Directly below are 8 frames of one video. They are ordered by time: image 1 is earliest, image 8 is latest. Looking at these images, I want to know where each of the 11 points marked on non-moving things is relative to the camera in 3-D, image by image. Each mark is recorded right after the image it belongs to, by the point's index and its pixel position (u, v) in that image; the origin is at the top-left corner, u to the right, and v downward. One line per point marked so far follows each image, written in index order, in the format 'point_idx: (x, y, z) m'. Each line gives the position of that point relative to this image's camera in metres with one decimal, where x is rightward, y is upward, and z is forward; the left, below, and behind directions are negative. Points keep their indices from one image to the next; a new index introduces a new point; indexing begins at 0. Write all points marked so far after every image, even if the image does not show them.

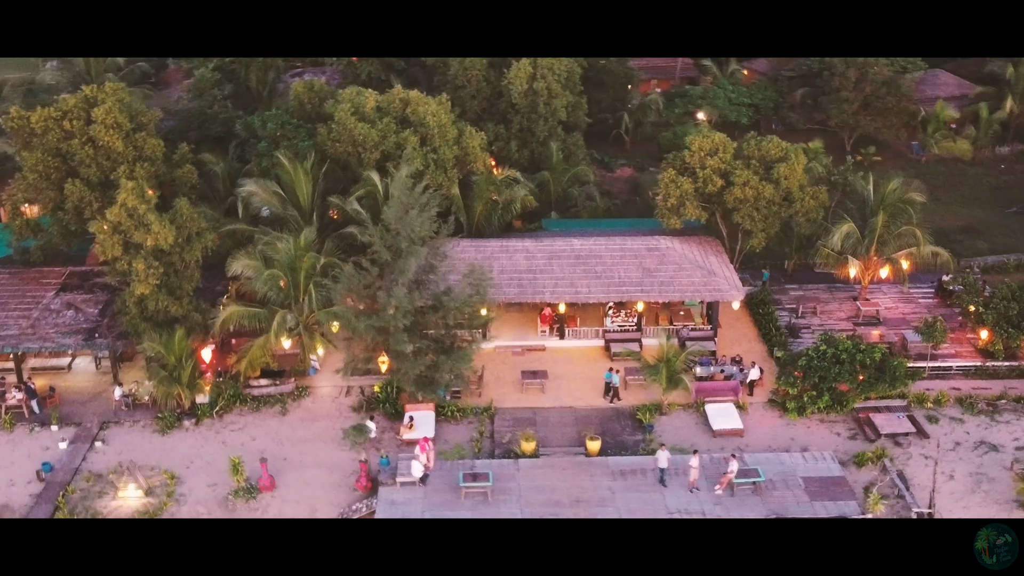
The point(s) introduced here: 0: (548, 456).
0: (+0.6, -2.6, +18.1) m
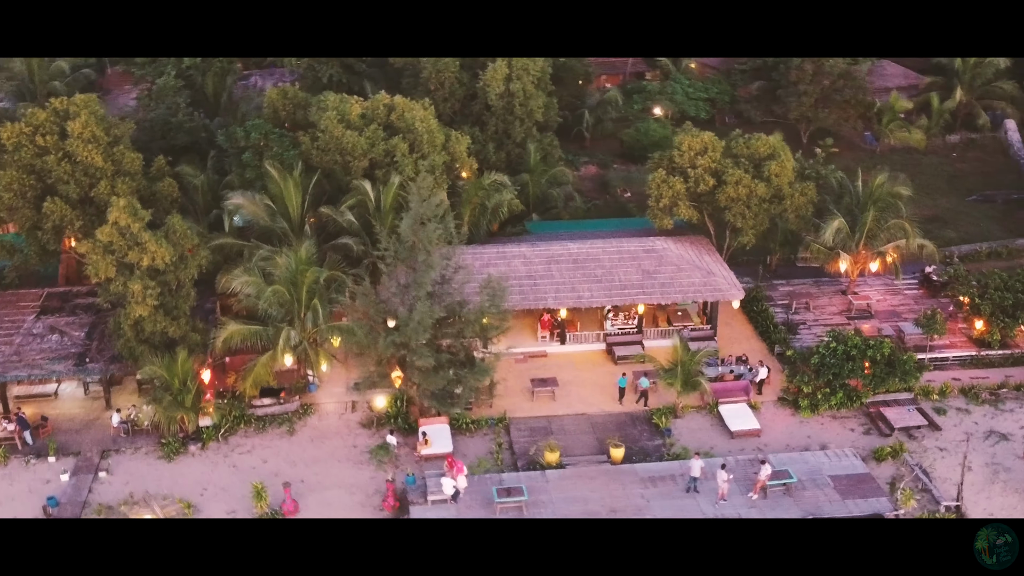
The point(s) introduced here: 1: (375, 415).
0: (+1.0, -2.7, +17.9) m
1: (-2.3, -2.2, +19.8) m
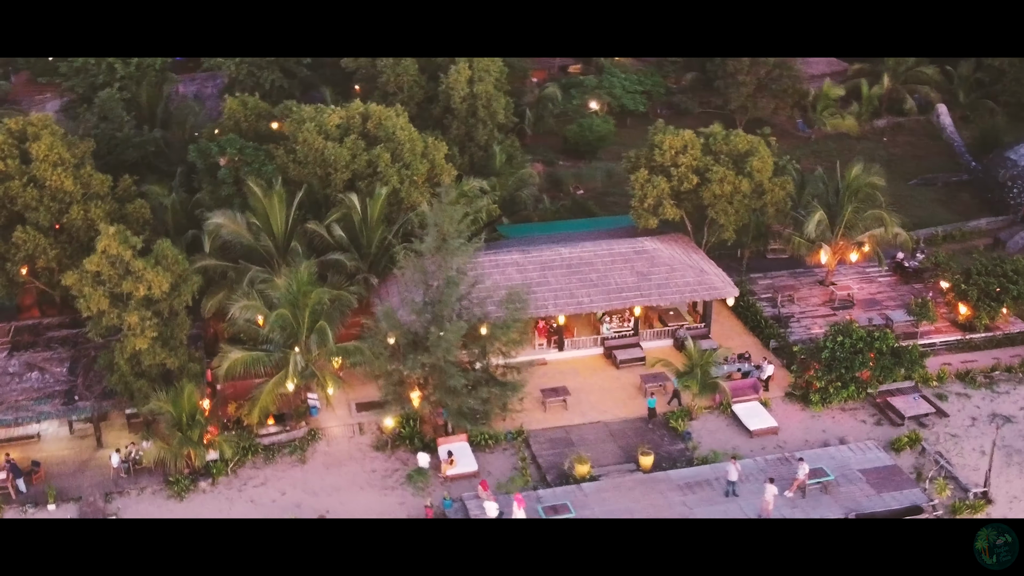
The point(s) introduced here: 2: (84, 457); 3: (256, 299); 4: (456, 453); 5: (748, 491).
0: (+1.4, -2.9, +17.7) m
1: (-2.1, -2.4, +19.2) m
2: (-6.9, -2.7, +18.8) m
3: (-4.2, -0.2, +18.9) m
4: (-0.9, -2.6, +18.1) m
5: (+3.5, -3.0, +17.2) m
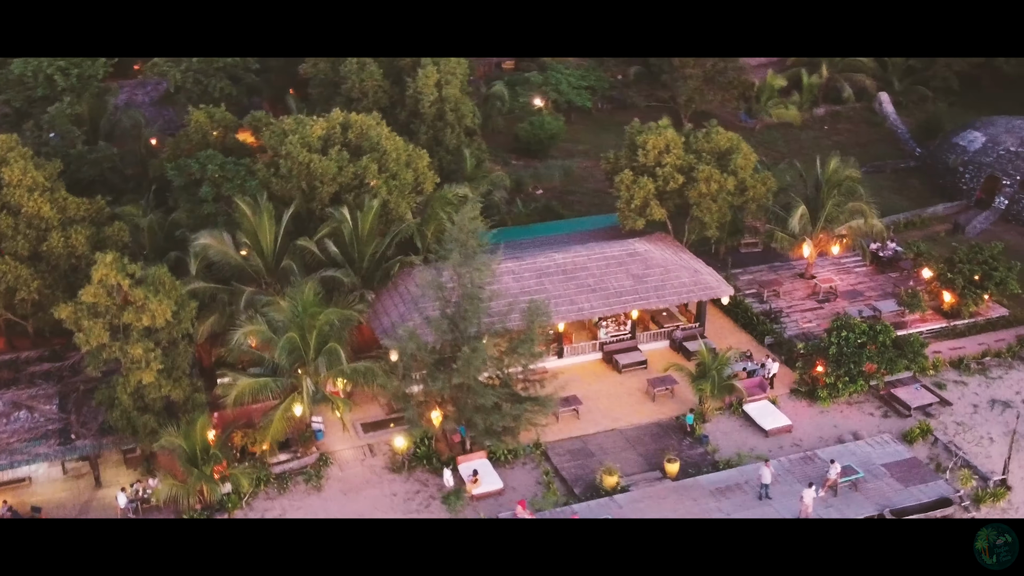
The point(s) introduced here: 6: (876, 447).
0: (+1.9, -3.0, +17.5) m
1: (-1.8, -2.7, +18.7) m
2: (-6.5, -3.2, +17.8) m
3: (-3.9, -0.5, +18.1) m
4: (-0.5, -2.8, +17.7) m
5: (+4.0, -3.0, +17.2) m
6: (+5.8, -2.5, +18.4) m
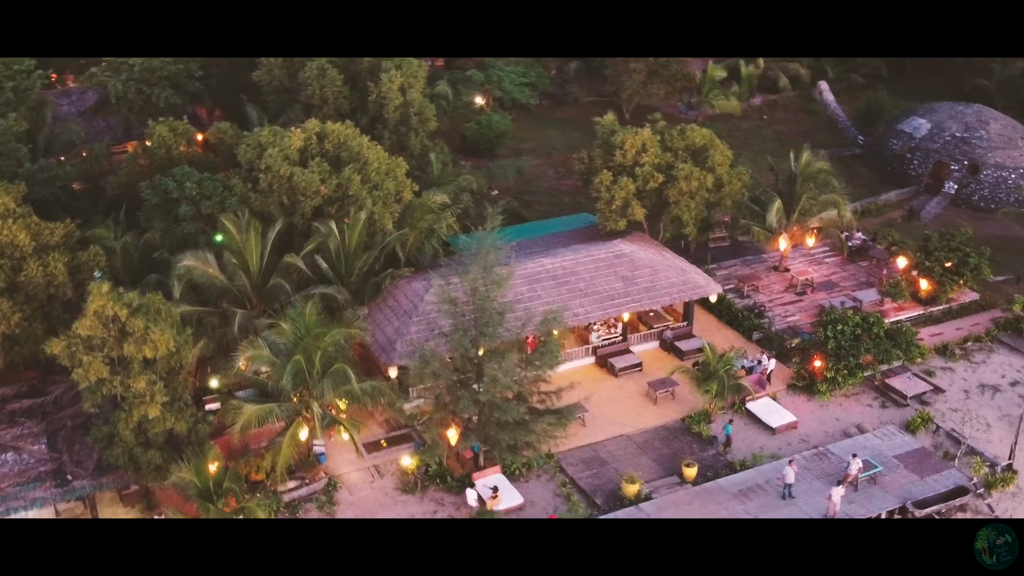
0: (+2.2, -3.1, +17.4) m
1: (-1.6, -3.0, +18.2) m
2: (-6.2, -3.7, +16.8) m
3: (-3.8, -0.9, +17.4) m
4: (-0.2, -3.0, +17.3) m
5: (+4.3, -3.0, +17.3) m
6: (+6.0, -2.4, +18.7) m
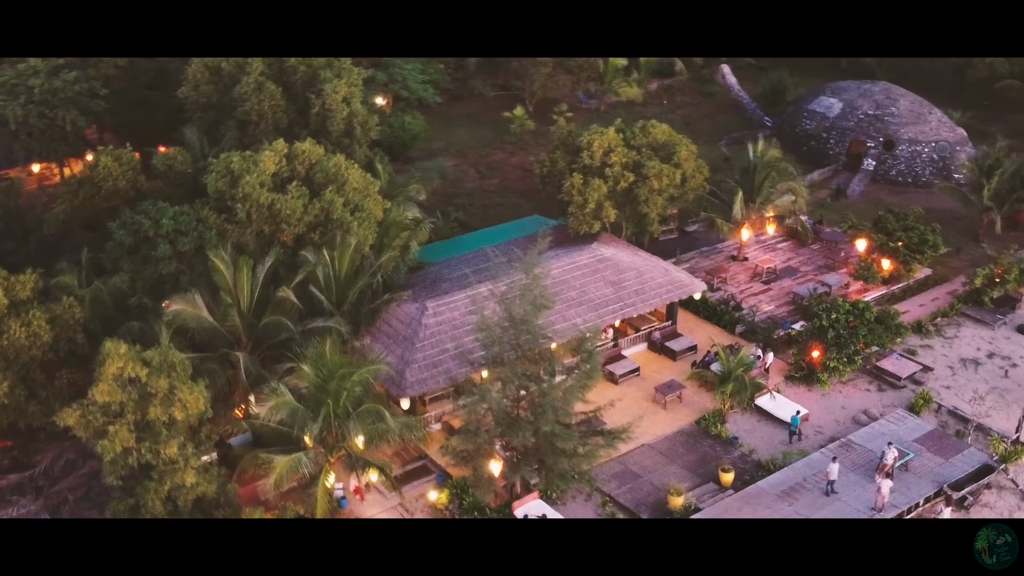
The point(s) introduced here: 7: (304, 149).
0: (+2.8, -3.2, +17.2) m
1: (-1.0, -3.3, +17.3) m
2: (-5.3, -4.5, +15.3) m
3: (-3.2, -1.5, +16.2) m
4: (+0.5, -3.3, +16.8) m
5: (+4.9, -3.0, +17.4) m
6: (+6.3, -2.2, +19.0) m
7: (-3.5, +2.4, +19.7) m
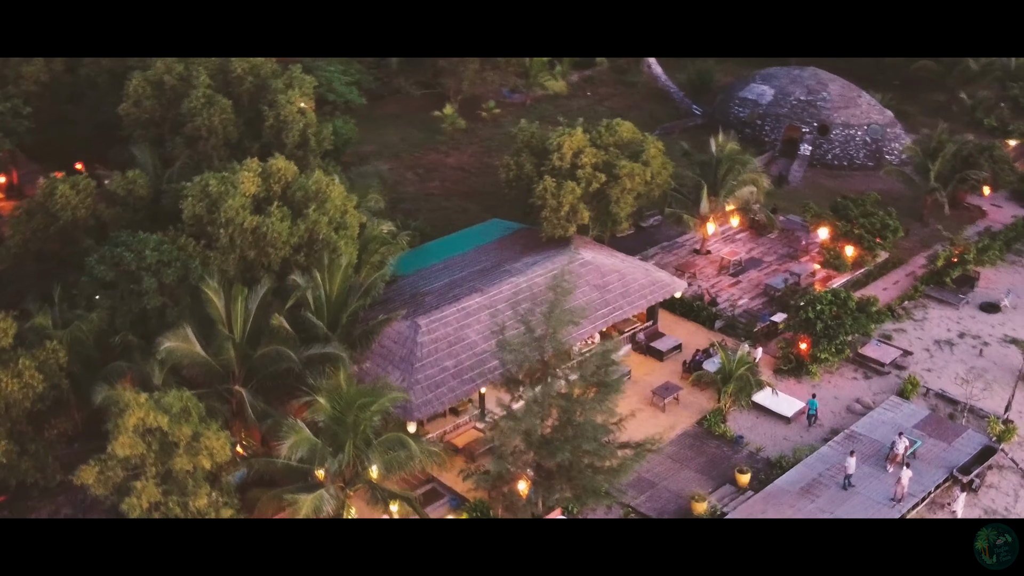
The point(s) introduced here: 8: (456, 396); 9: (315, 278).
0: (+3.2, -3.2, +17.1) m
1: (-0.6, -3.6, +16.8) m
2: (-4.6, -5.0, +14.3) m
3: (-2.8, -1.9, +15.4) m
4: (+0.9, -3.5, +16.4) m
5: (+5.2, -2.9, +17.6) m
6: (+6.3, -2.0, +19.3) m
7: (-3.8, +2.0, +18.8) m
8: (-0.8, -1.6, +17.8) m
9: (-3.0, +0.2, +18.0) m
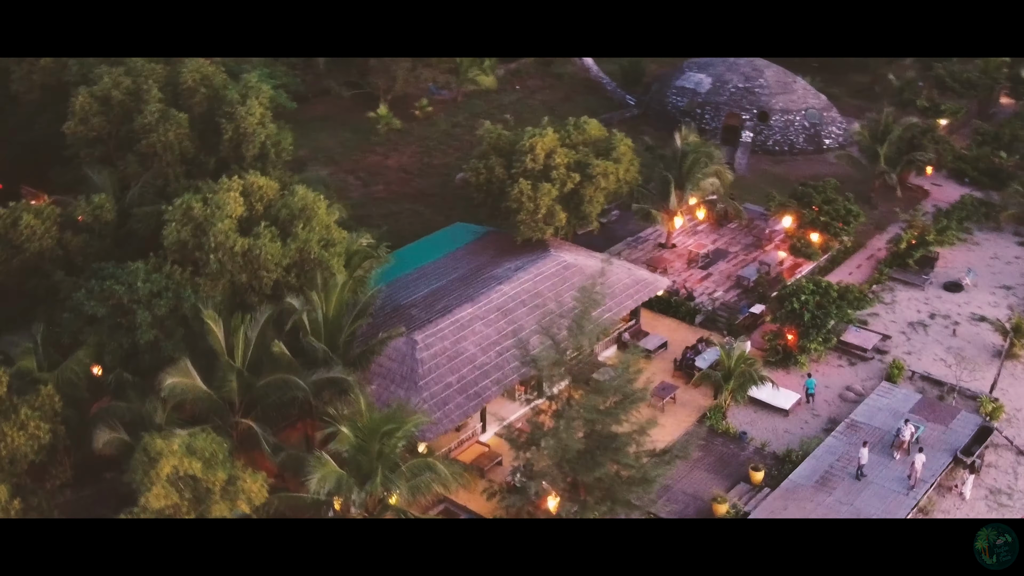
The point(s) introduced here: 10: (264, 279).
0: (+3.5, -3.2, +17.1) m
1: (-0.3, -3.8, +16.4) m
2: (-3.8, -5.4, +13.5) m
3: (-2.3, -2.2, +14.8) m
4: (+1.3, -3.6, +16.2) m
5: (+5.4, -2.7, +17.8) m
6: (+6.3, -1.8, +19.6) m
7: (-3.9, +1.6, +18.0) m
8: (-0.7, -1.8, +17.3) m
9: (-3.0, -0.2, +17.3) m
10: (-3.7, +0.1, +17.1) m
